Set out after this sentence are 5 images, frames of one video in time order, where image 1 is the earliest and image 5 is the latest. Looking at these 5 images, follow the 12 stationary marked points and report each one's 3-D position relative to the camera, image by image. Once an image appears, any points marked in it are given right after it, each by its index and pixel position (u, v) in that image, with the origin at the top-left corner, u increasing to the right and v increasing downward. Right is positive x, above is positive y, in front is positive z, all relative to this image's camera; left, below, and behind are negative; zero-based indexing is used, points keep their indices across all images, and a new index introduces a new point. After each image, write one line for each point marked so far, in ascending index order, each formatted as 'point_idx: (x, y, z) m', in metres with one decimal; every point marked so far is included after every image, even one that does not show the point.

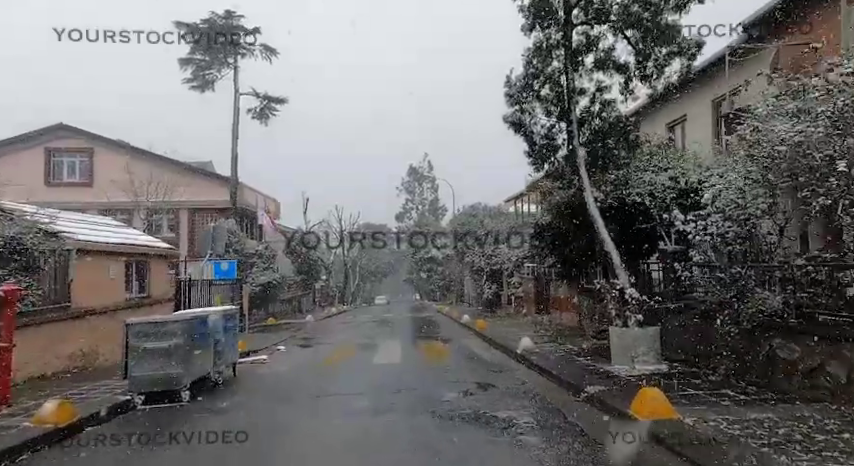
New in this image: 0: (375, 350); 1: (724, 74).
0: (-1.5, -3.7, +17.2) m
1: (+8.4, +4.4, +15.3) m
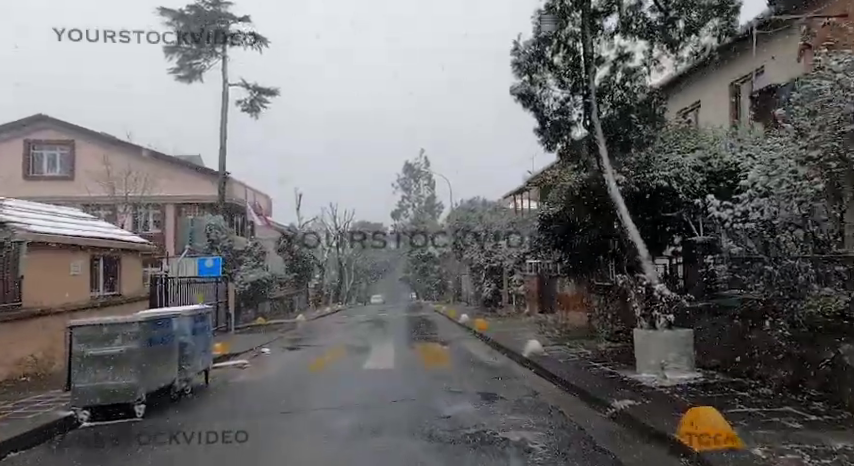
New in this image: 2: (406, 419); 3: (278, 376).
0: (-1.6, -3.5, +15.9) m
1: (+8.3, +4.6, +14.1) m
2: (-0.3, -2.4, +7.0) m
3: (-3.5, -3.4, +13.0) m
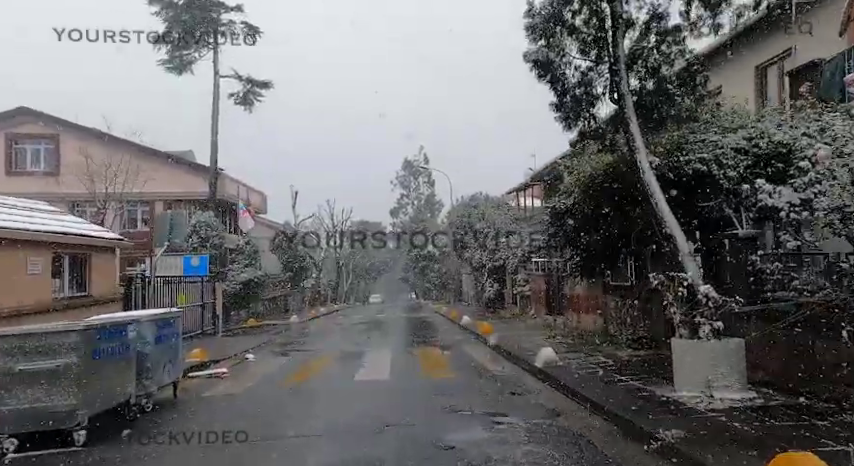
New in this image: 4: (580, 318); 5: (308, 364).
0: (-1.7, -3.4, +14.6) m
1: (+8.2, +4.8, +12.8) m
2: (-0.3, -2.3, +5.7) m
3: (-3.5, -3.3, +11.7) m
4: (+4.2, -2.4, +15.0) m
5: (-3.2, -3.6, +14.9) m
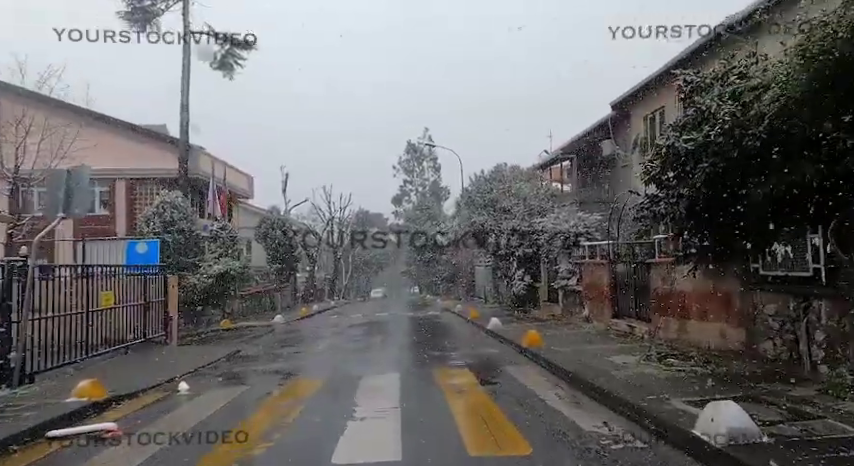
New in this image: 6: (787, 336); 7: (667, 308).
0: (-1.2, -2.7, +9.5) m
1: (+8.7, +5.4, +7.6) m
2: (+0.2, -1.7, +0.6) m
3: (-3.1, -2.7, +6.6) m
4: (+4.7, -1.7, +9.9) m
5: (-2.8, -2.9, +9.8) m
6: (+4.8, -1.4, +7.2) m
7: (+4.7, -1.4, +10.5) m
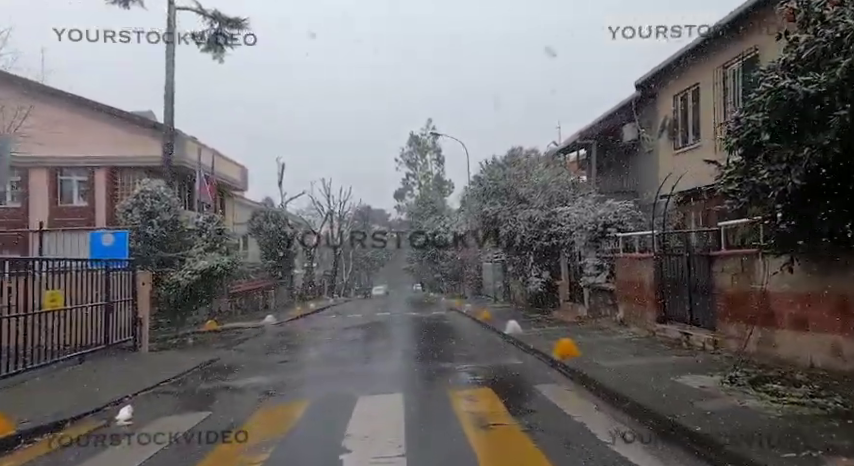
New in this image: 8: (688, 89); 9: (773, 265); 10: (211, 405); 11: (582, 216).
0: (-1.0, -2.5, +7.4) m
1: (+8.9, +5.6, +5.3) m
2: (+0.3, -1.6, -1.6) m
3: (-2.9, -2.5, +4.5) m
4: (+4.9, -1.5, +7.7) m
5: (-2.6, -2.7, +7.7) m
6: (+5.0, -1.1, +5.0) m
7: (+4.9, -1.2, +8.3) m
8: (+9.0, +5.0, +18.8) m
9: (+4.8, -0.4, +7.7) m
10: (-3.5, -2.7, +8.5) m
11: (+4.5, +0.5, +15.8) m
